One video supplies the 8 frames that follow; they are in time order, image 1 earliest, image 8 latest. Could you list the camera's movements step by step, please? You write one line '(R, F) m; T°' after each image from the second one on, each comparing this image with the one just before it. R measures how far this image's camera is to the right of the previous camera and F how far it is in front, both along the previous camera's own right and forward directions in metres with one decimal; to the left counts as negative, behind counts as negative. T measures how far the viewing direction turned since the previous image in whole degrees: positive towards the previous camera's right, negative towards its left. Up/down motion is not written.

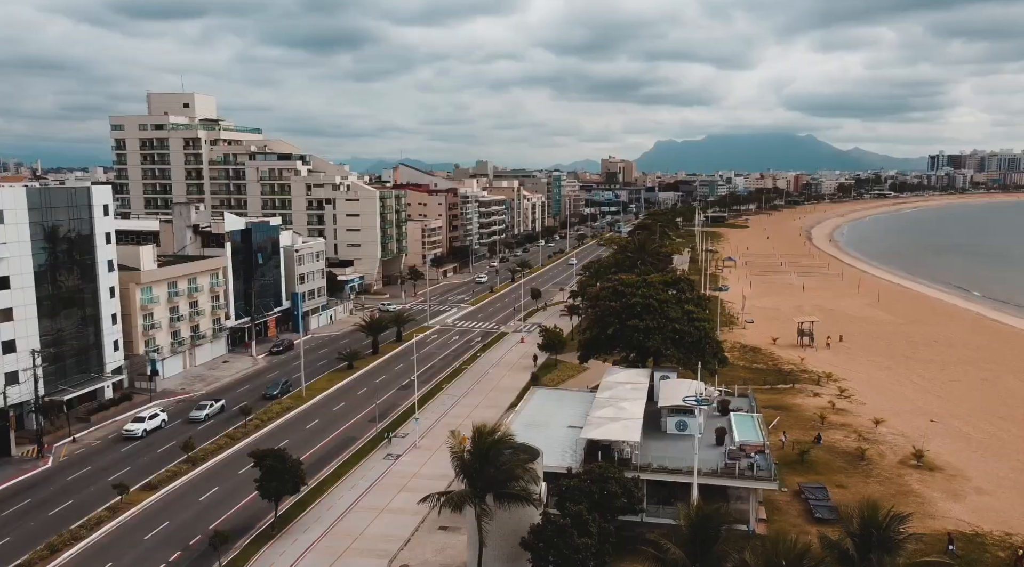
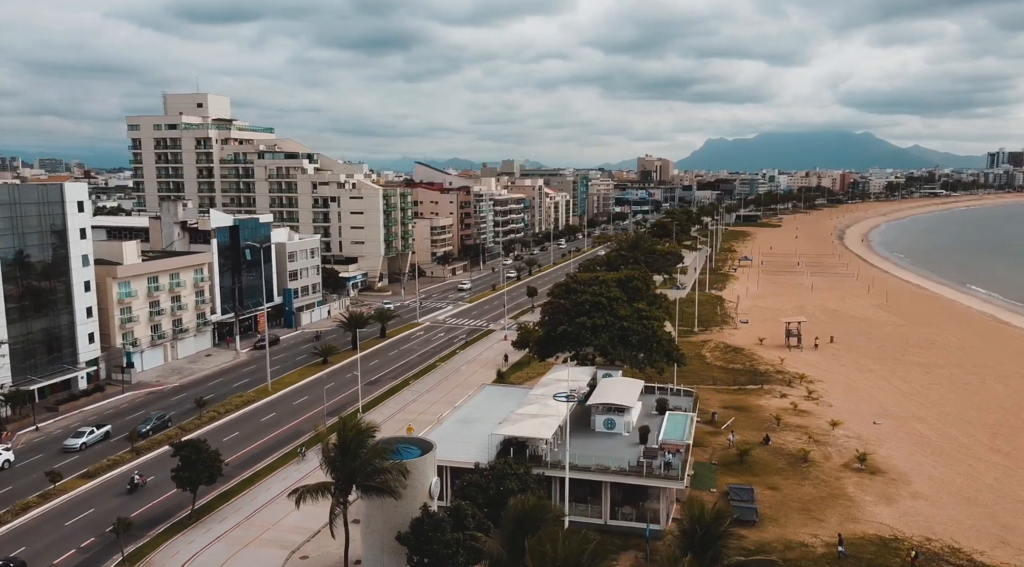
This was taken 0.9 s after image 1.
(+5.6, +0.1) m; -3°
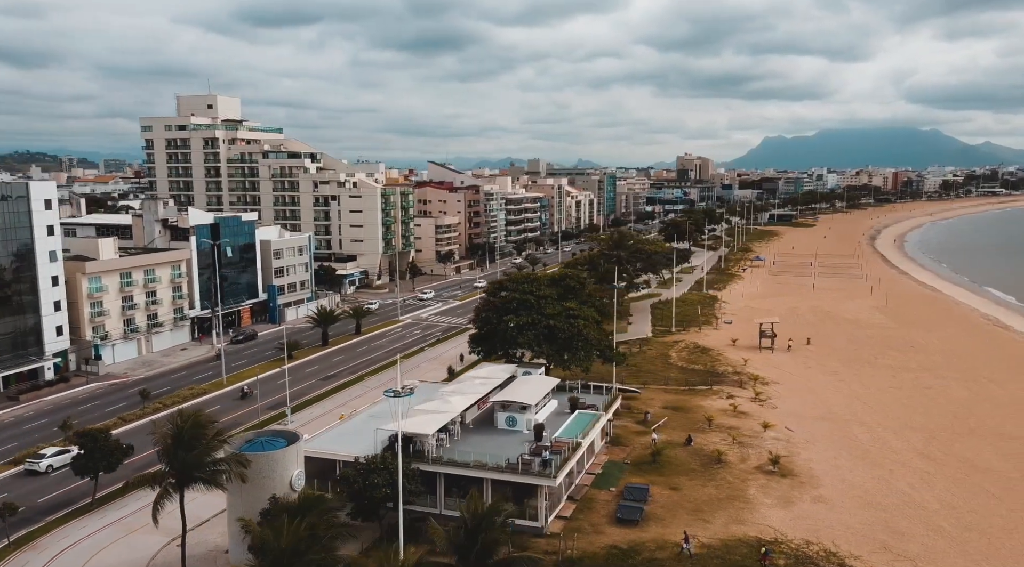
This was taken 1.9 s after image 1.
(+7.0, -0.1) m; -4°
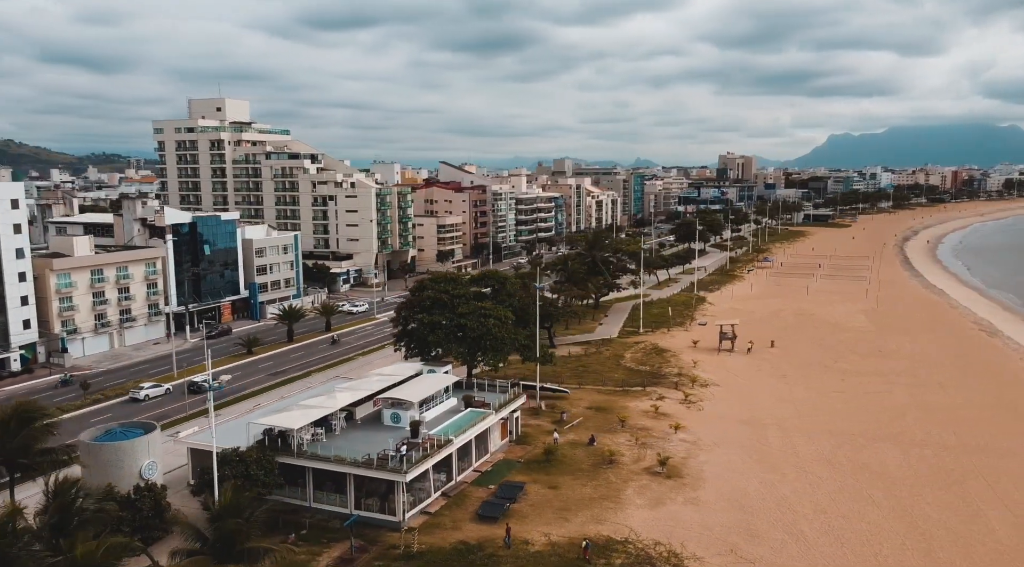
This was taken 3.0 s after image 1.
(+8.2, -0.3) m; -4°
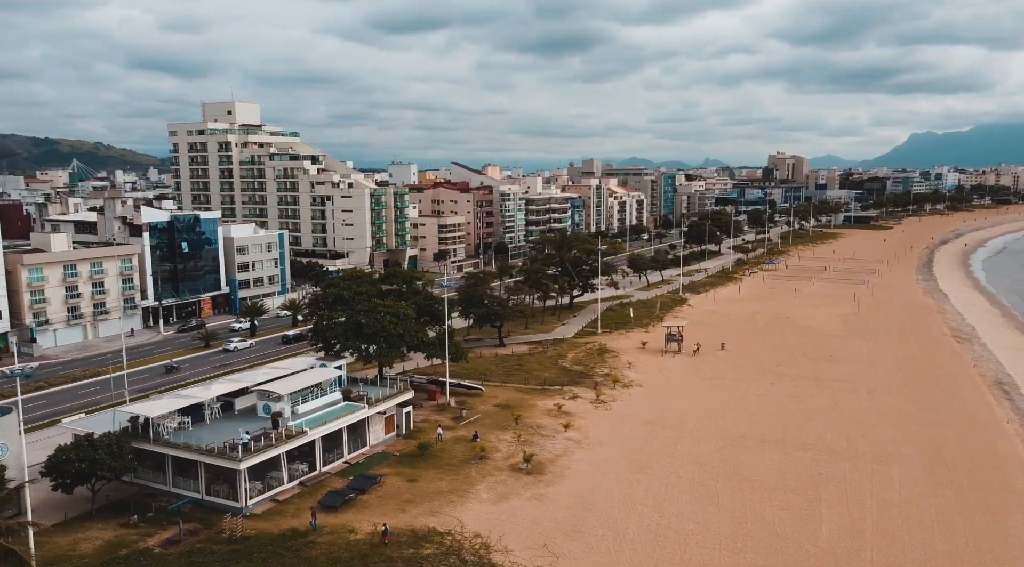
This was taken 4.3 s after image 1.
(+9.7, -0.5) m; -5°
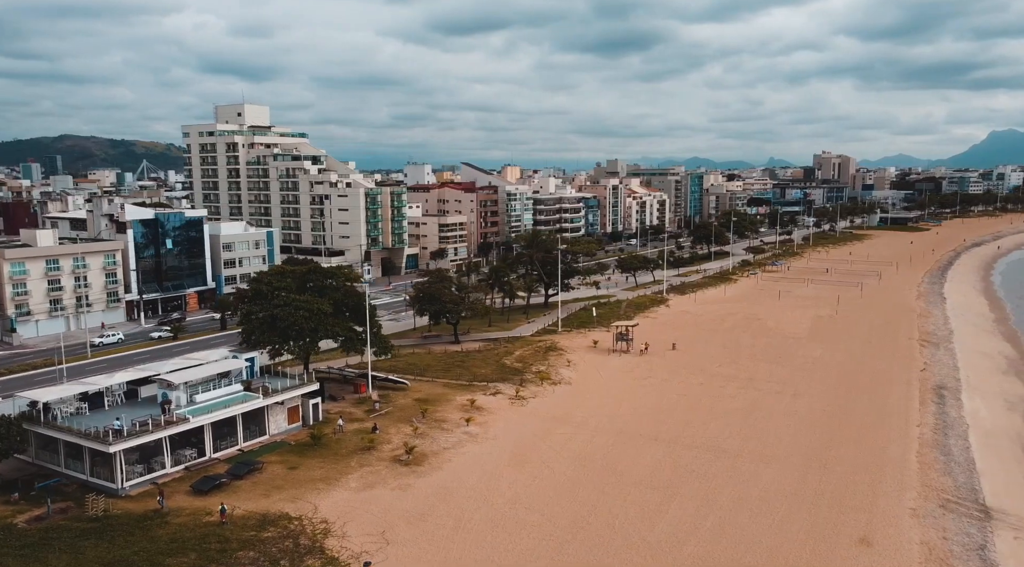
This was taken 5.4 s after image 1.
(+8.9, -0.6) m; -4°
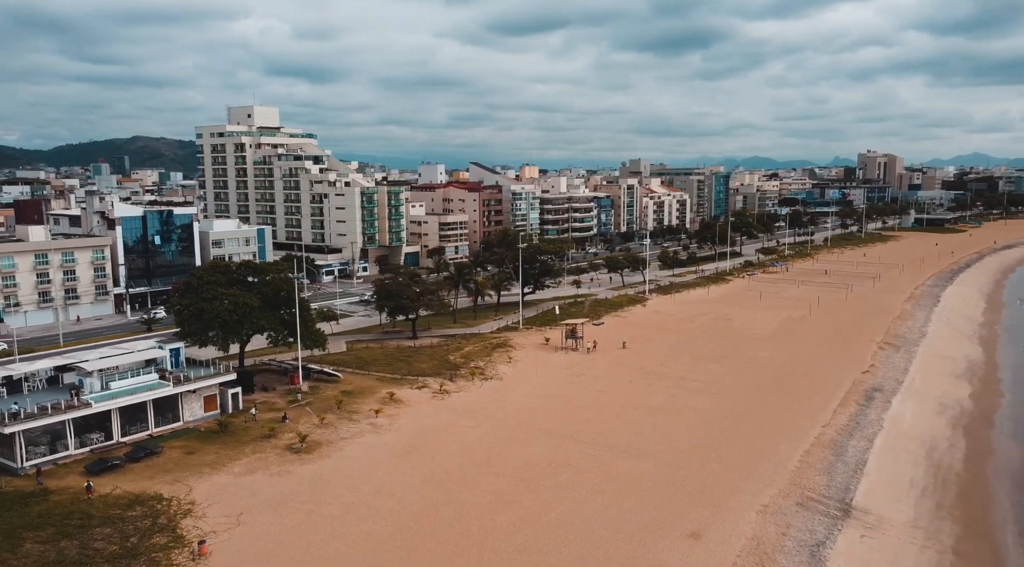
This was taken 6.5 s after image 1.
(+8.7, -0.8) m; -4°
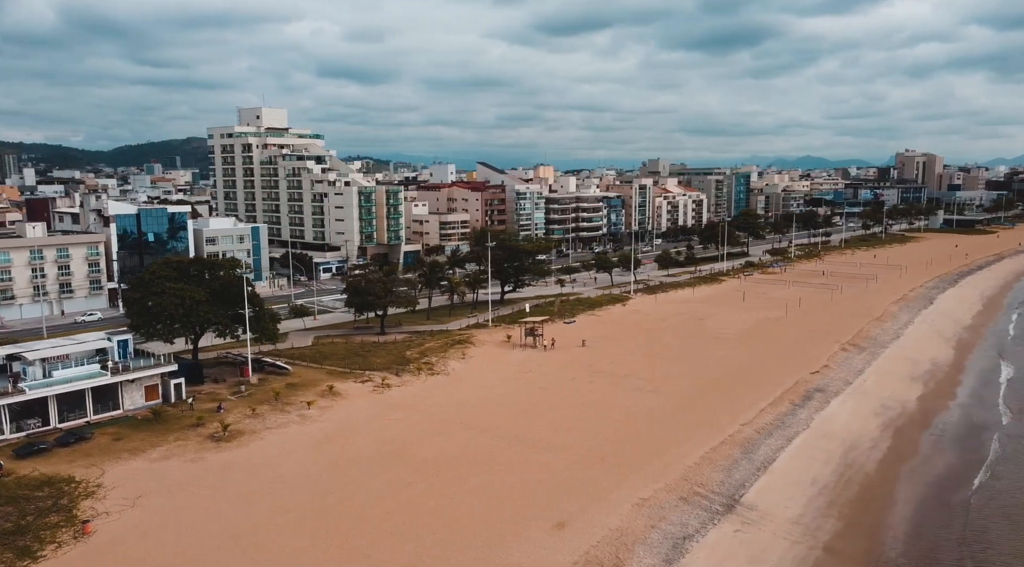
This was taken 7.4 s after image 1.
(+7.1, -0.7) m; -3°
